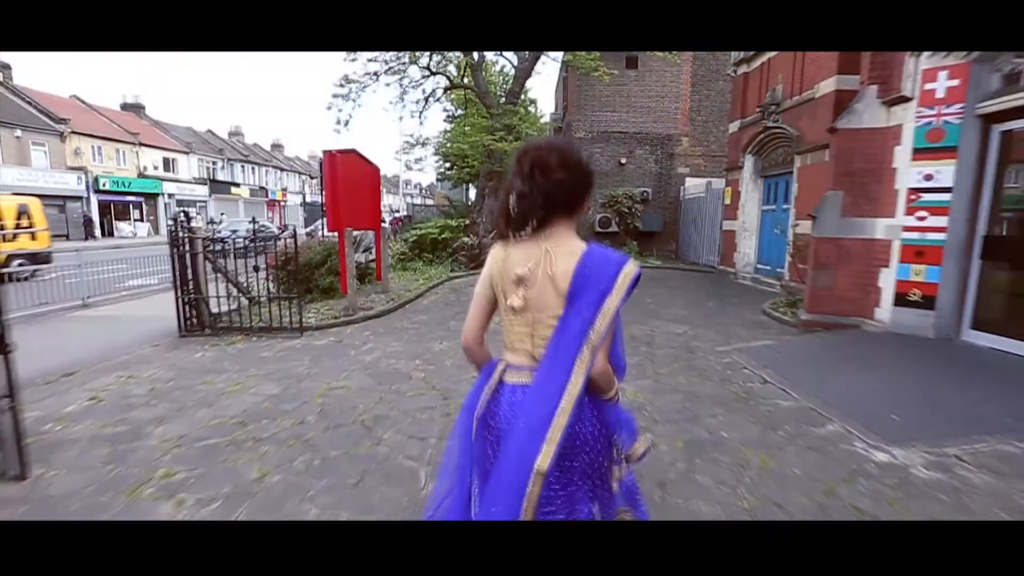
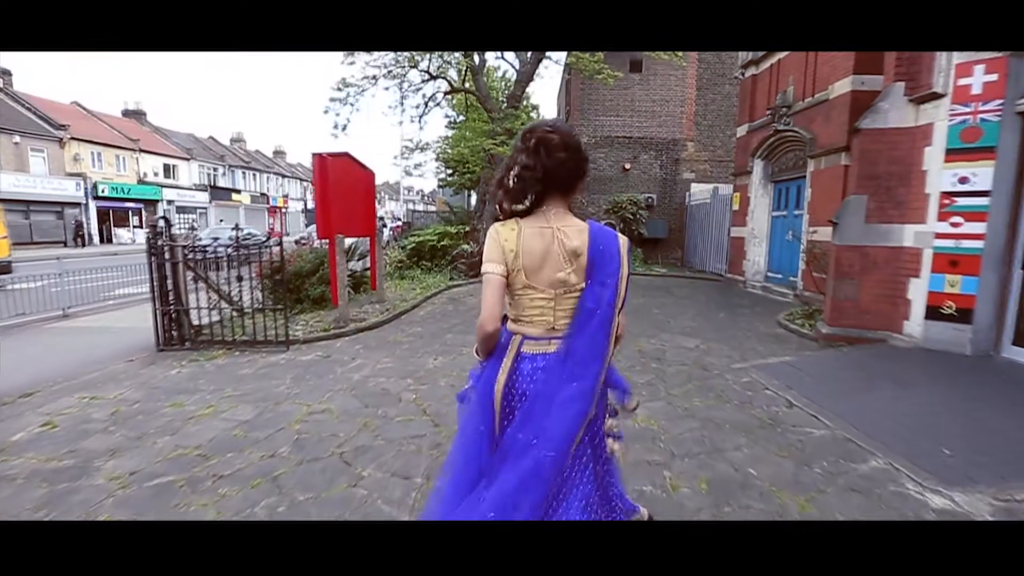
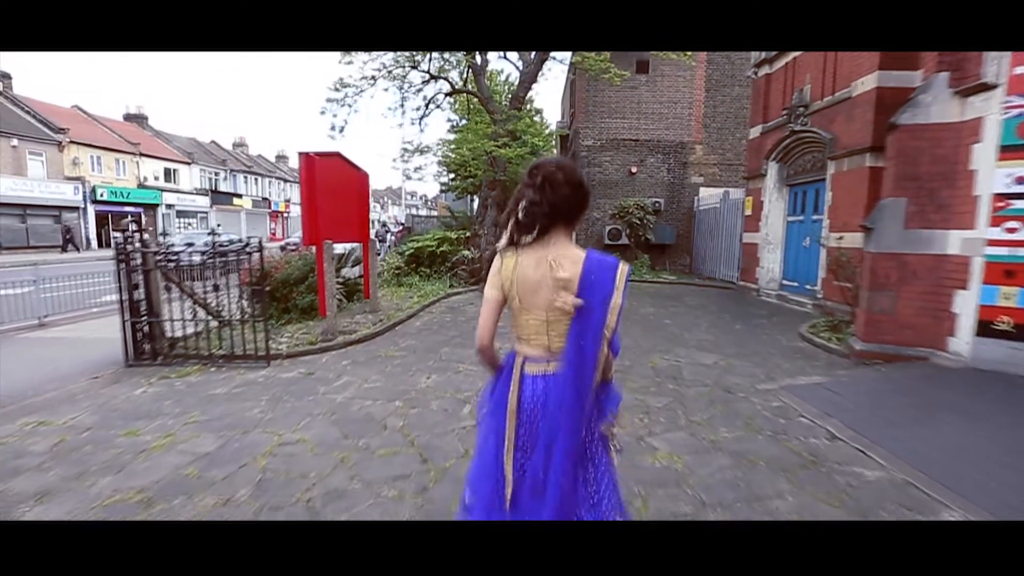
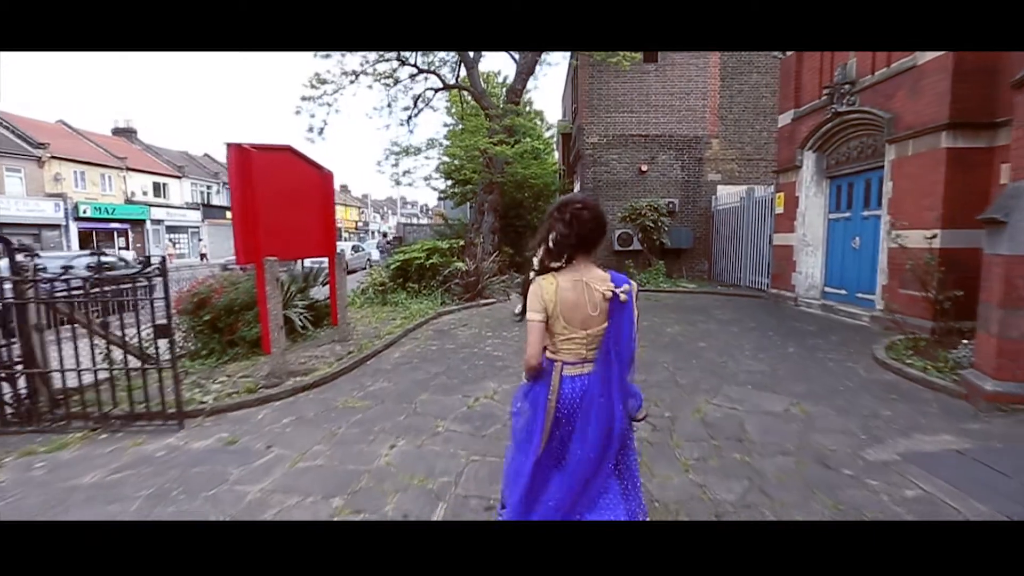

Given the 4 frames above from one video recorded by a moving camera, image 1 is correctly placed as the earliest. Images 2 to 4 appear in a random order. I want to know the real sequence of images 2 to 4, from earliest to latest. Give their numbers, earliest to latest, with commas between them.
2, 3, 4
